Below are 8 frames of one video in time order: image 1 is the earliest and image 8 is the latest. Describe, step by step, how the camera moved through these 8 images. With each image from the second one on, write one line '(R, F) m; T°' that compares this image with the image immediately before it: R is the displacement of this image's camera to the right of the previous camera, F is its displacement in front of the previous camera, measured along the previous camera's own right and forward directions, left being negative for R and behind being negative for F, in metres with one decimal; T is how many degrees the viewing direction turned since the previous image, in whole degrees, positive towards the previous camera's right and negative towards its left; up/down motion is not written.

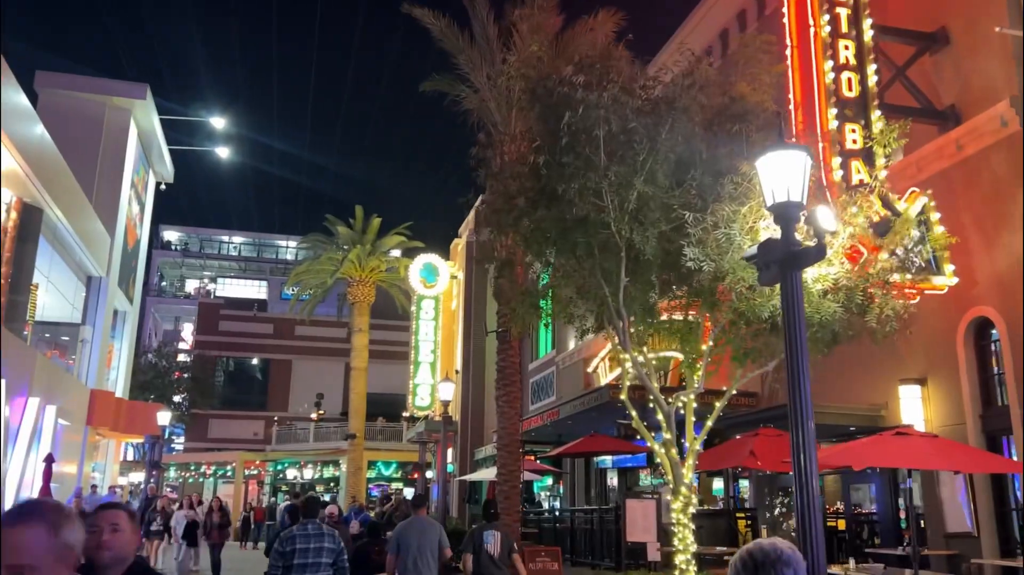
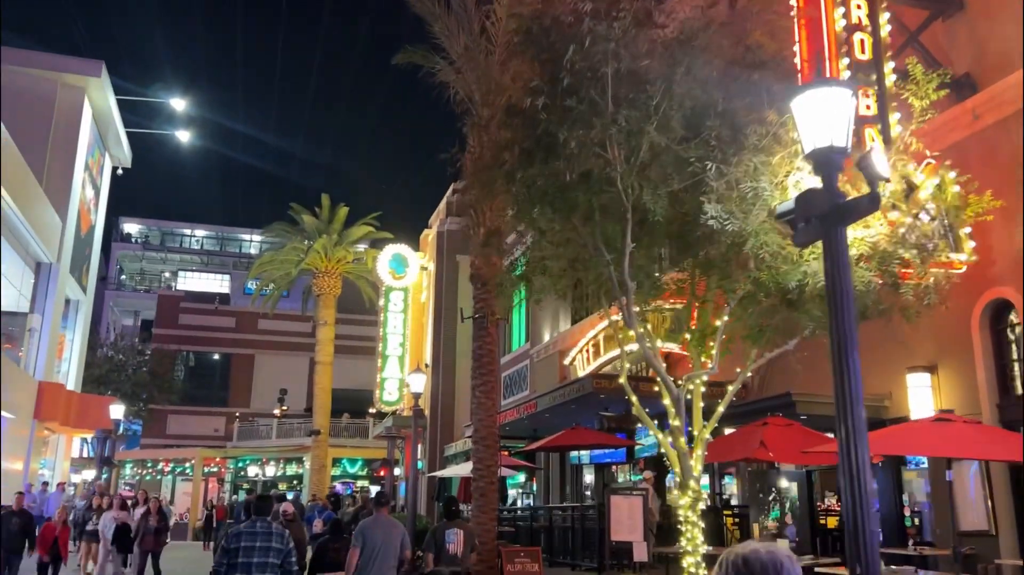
(-0.2, +1.0) m; +2°
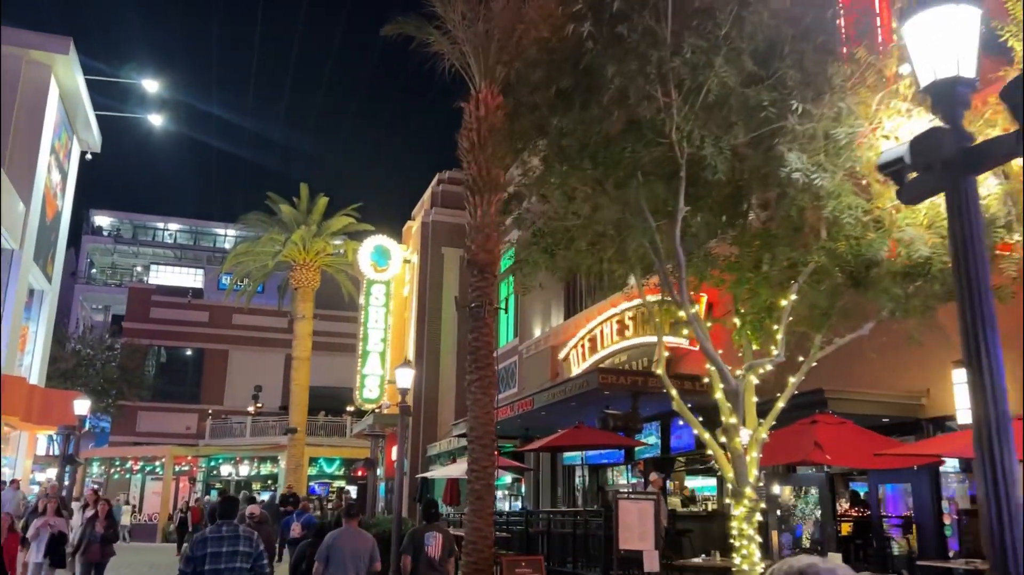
(-0.4, +1.1) m; +2°
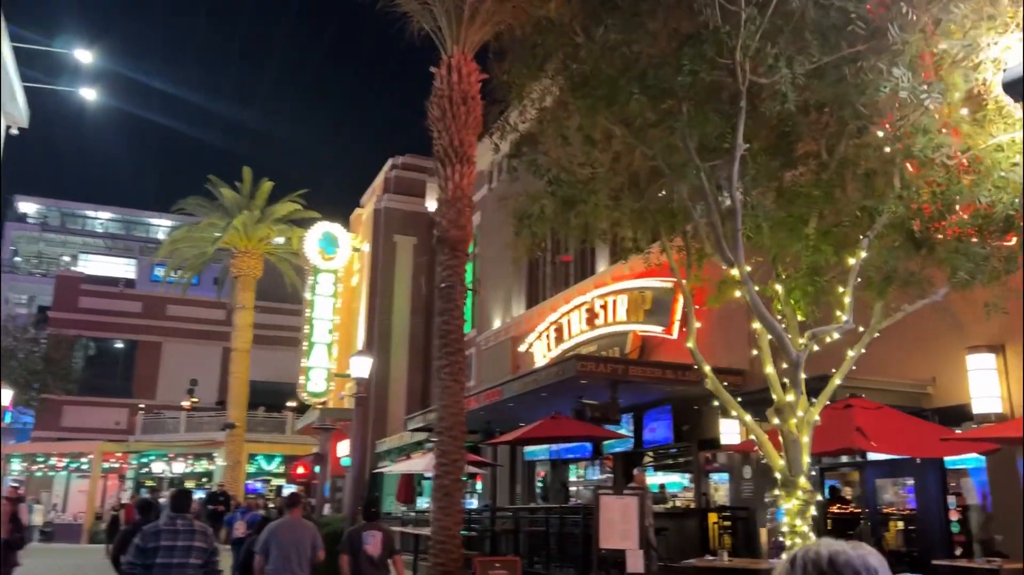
(-0.5, +1.0) m; +4°
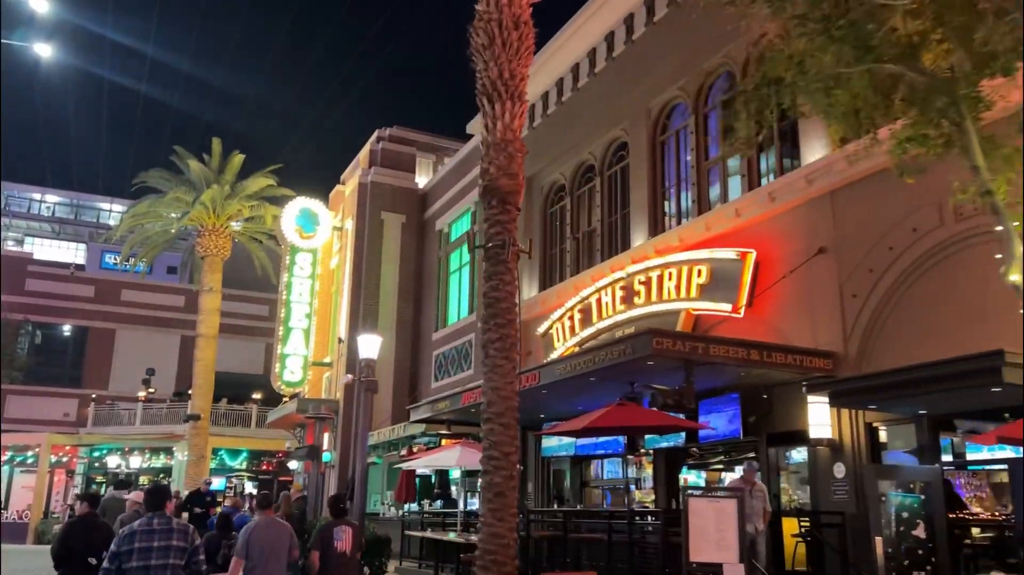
(-1.4, +2.2) m; +3°
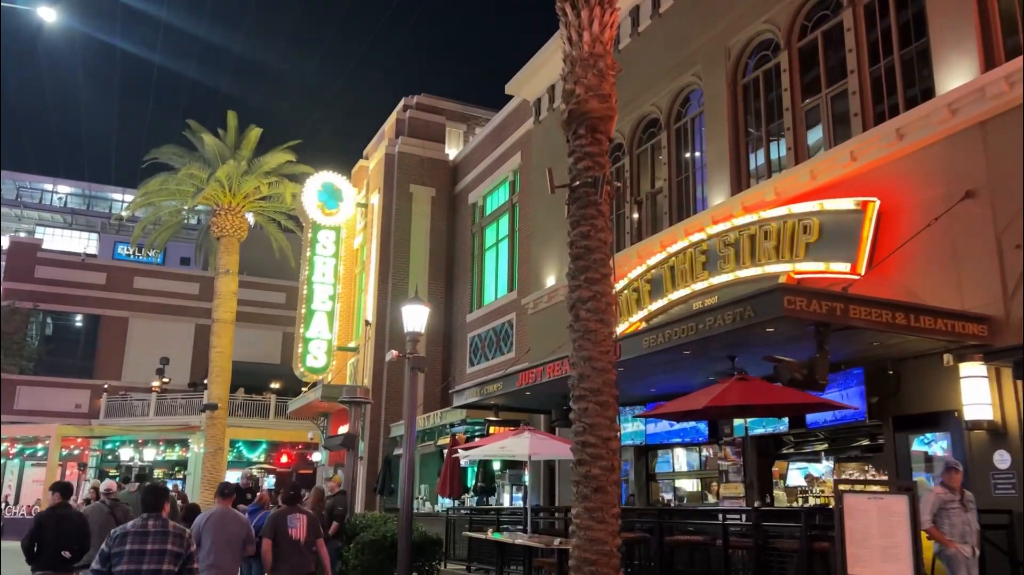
(-0.9, +2.0) m; -1°
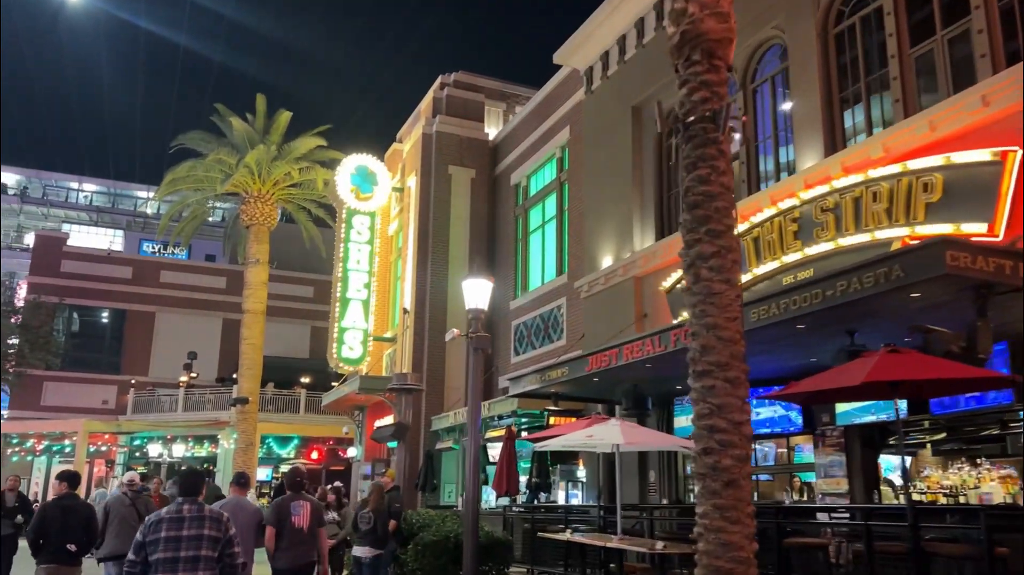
(-0.7, +1.4) m; -1°
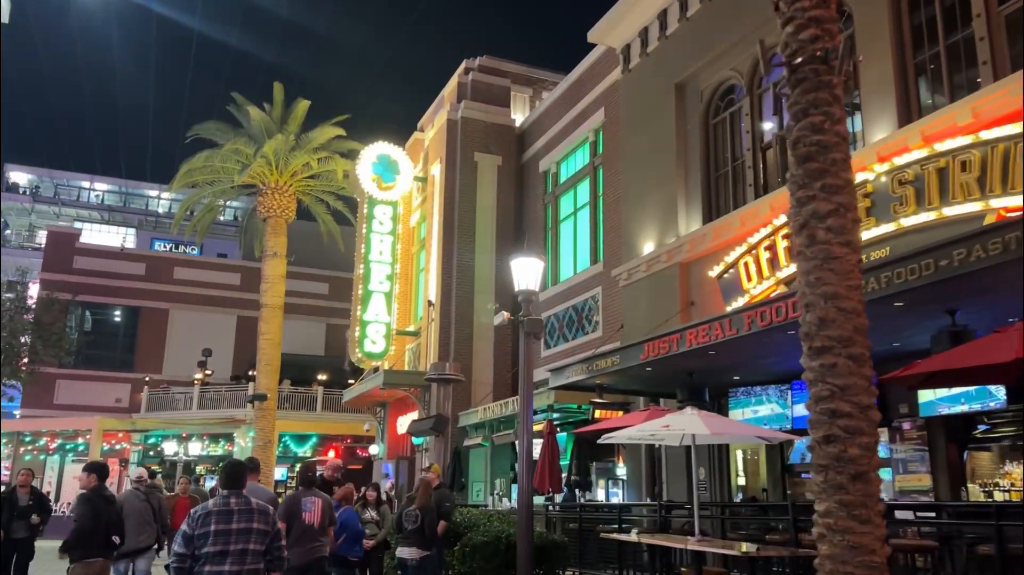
(-0.6, +0.9) m; -1°
